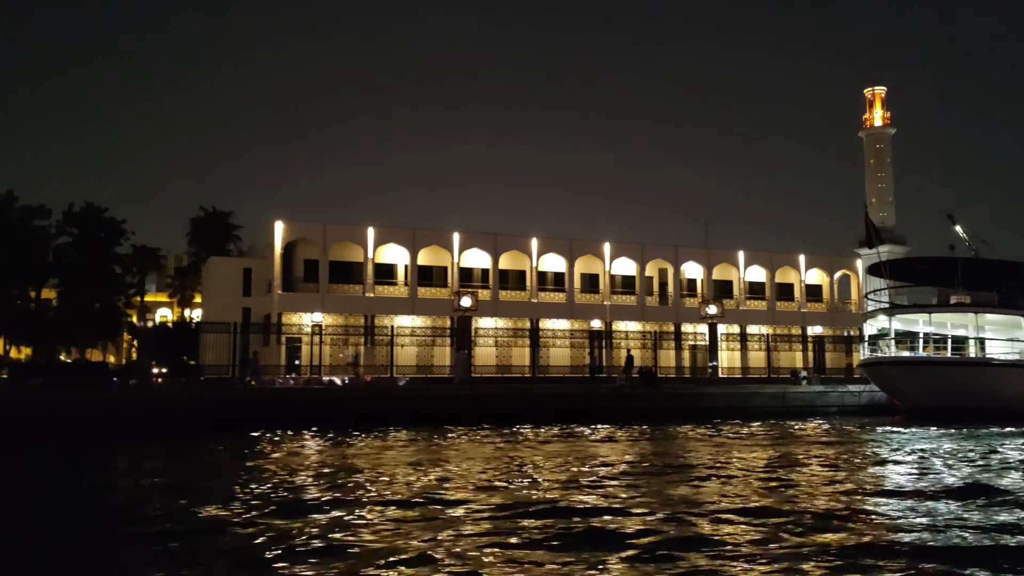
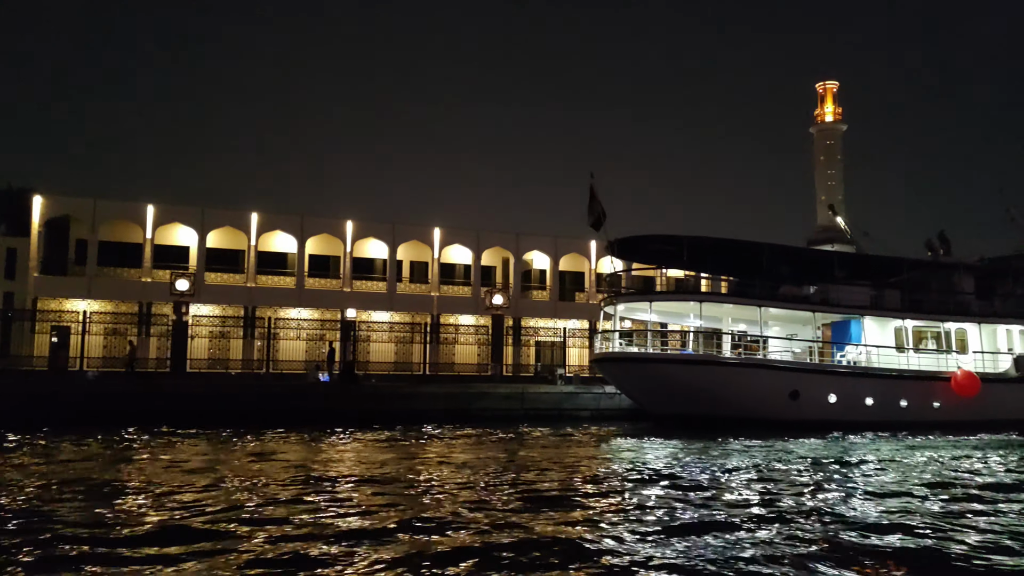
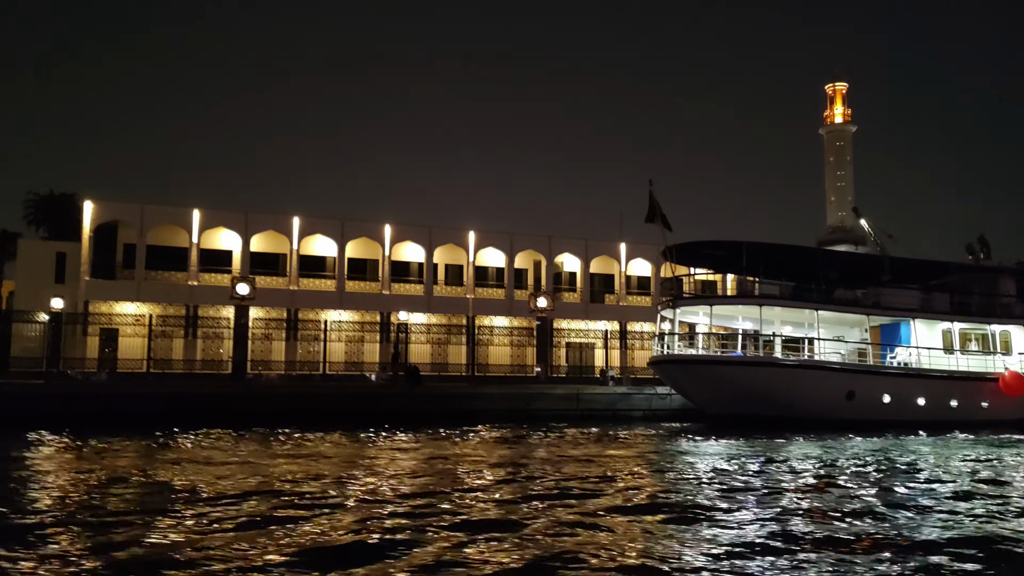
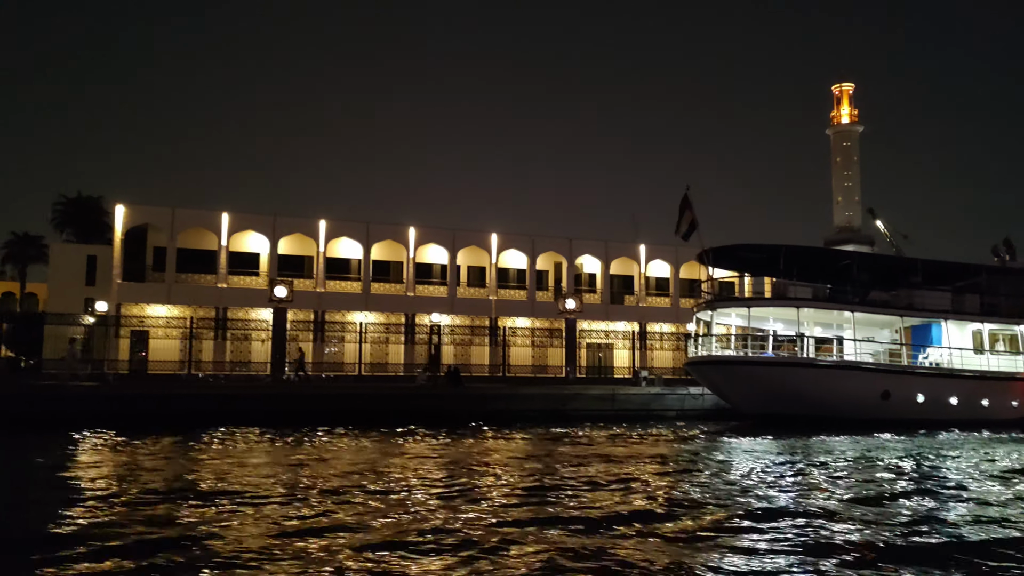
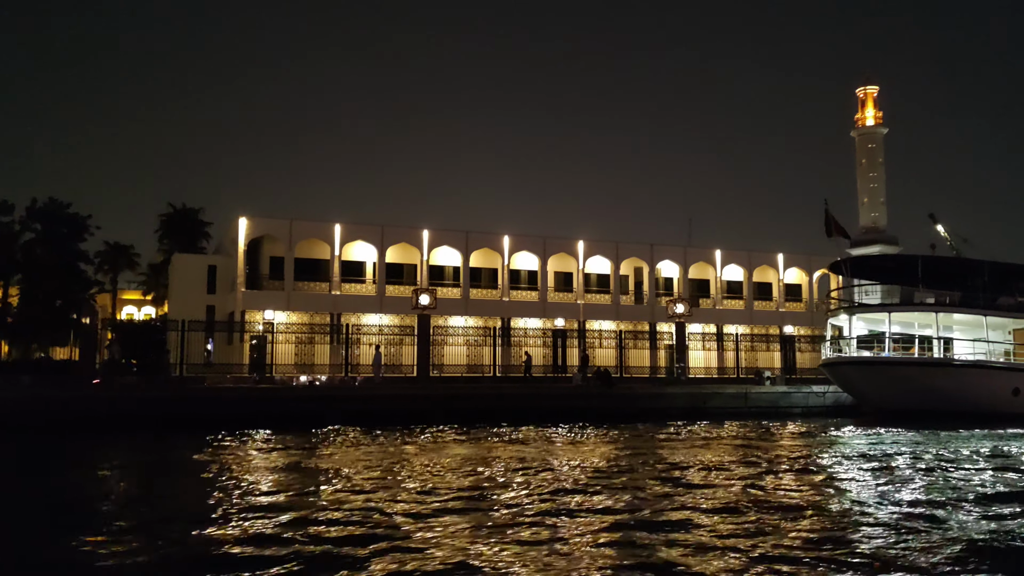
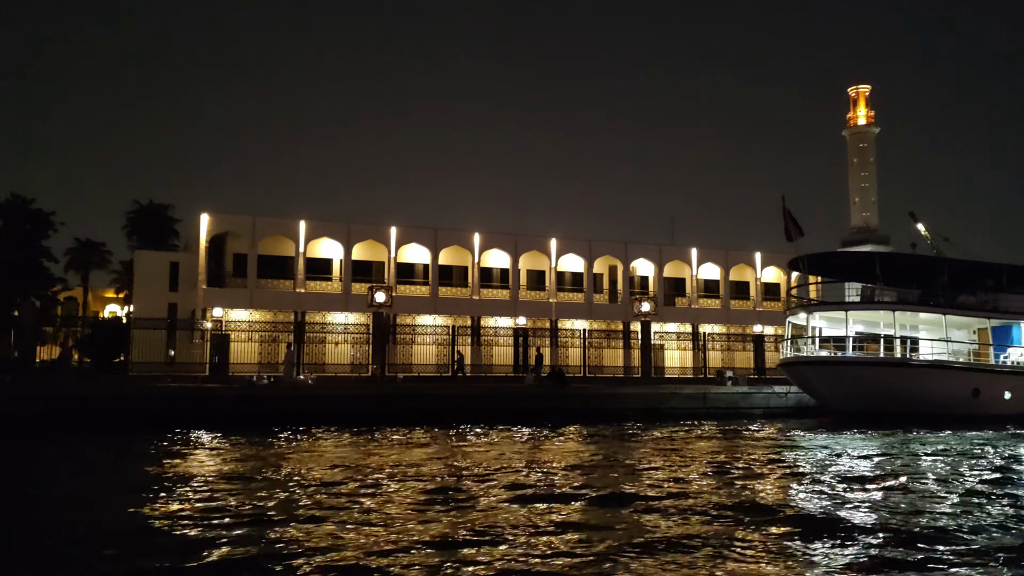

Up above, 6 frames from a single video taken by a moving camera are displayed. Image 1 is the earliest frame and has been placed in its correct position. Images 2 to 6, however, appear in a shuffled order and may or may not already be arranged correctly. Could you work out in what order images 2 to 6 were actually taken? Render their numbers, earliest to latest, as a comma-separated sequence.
5, 6, 4, 3, 2
